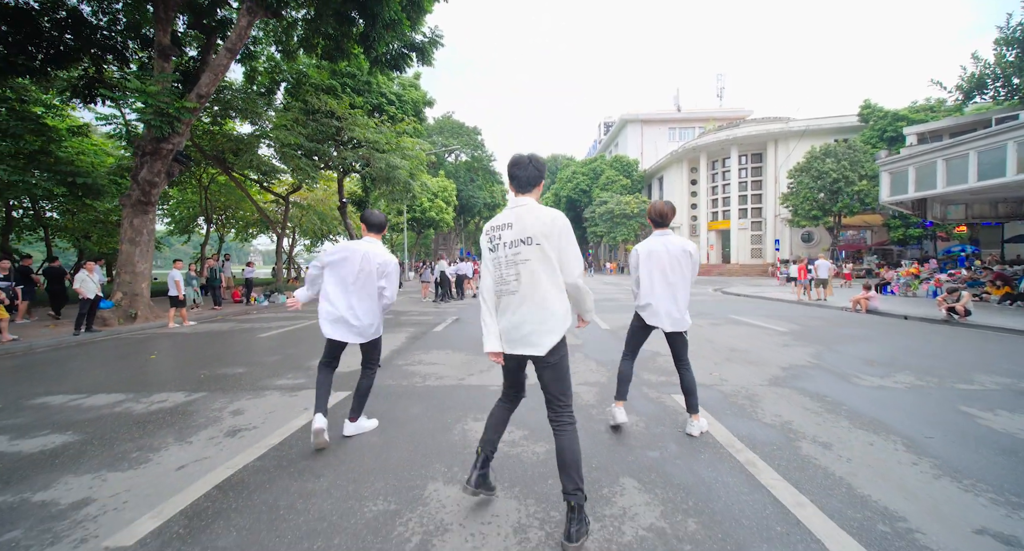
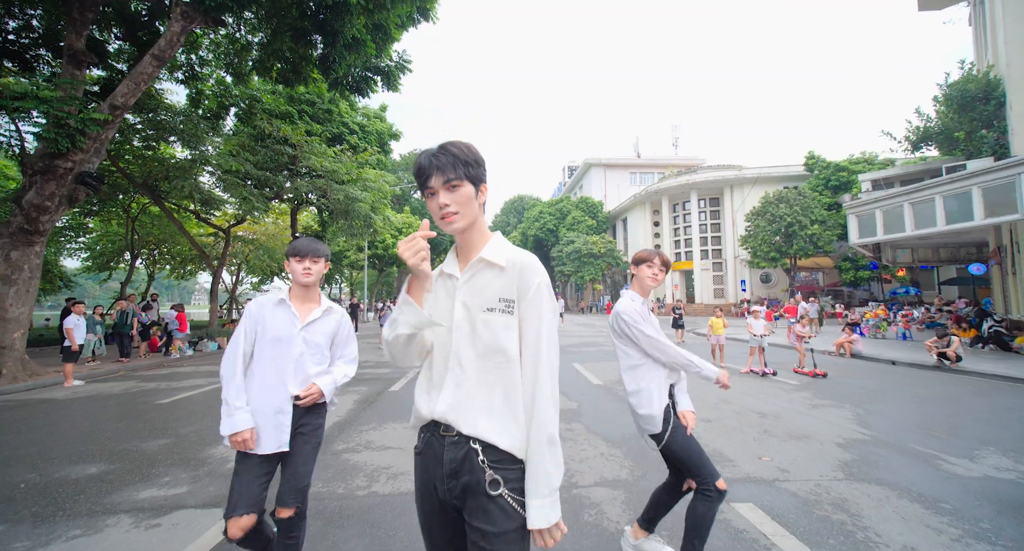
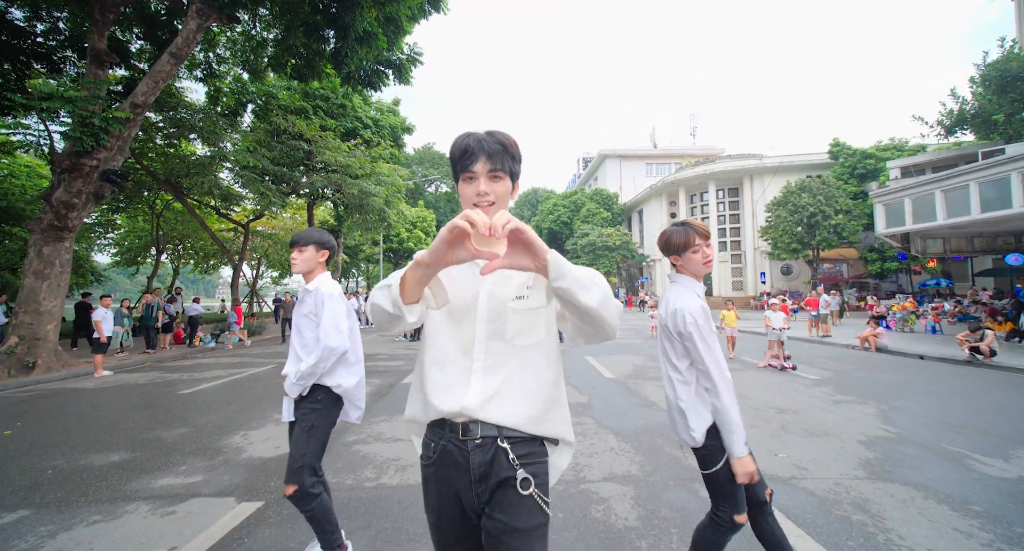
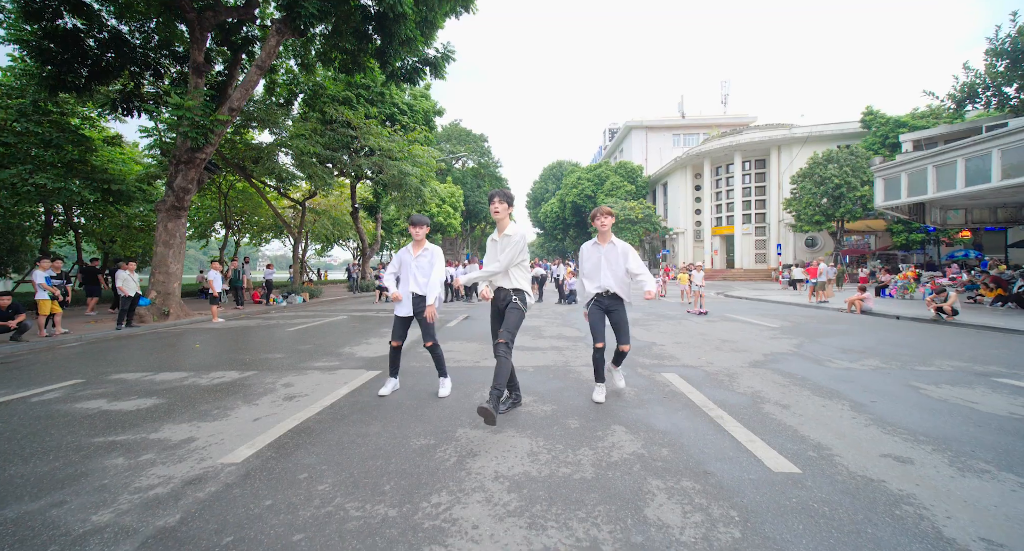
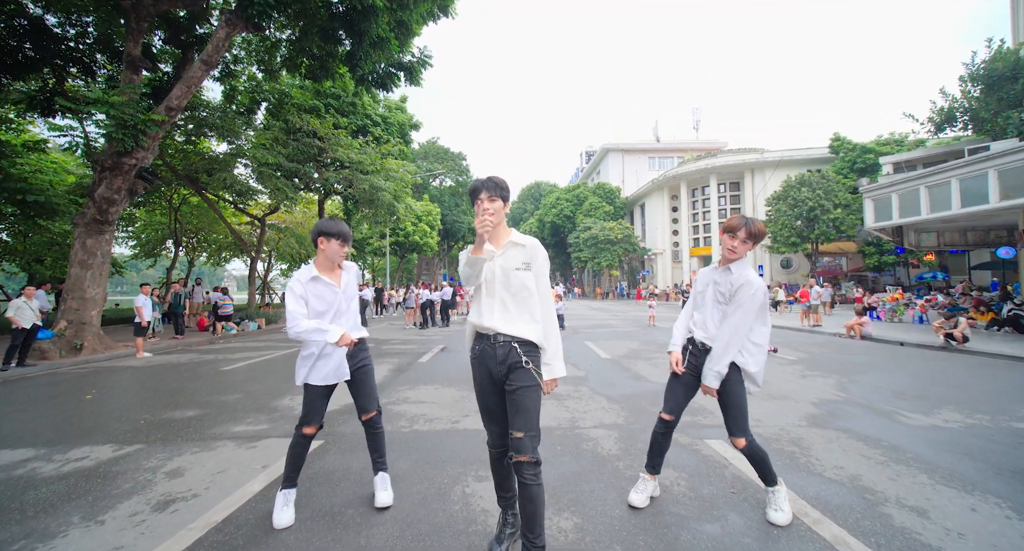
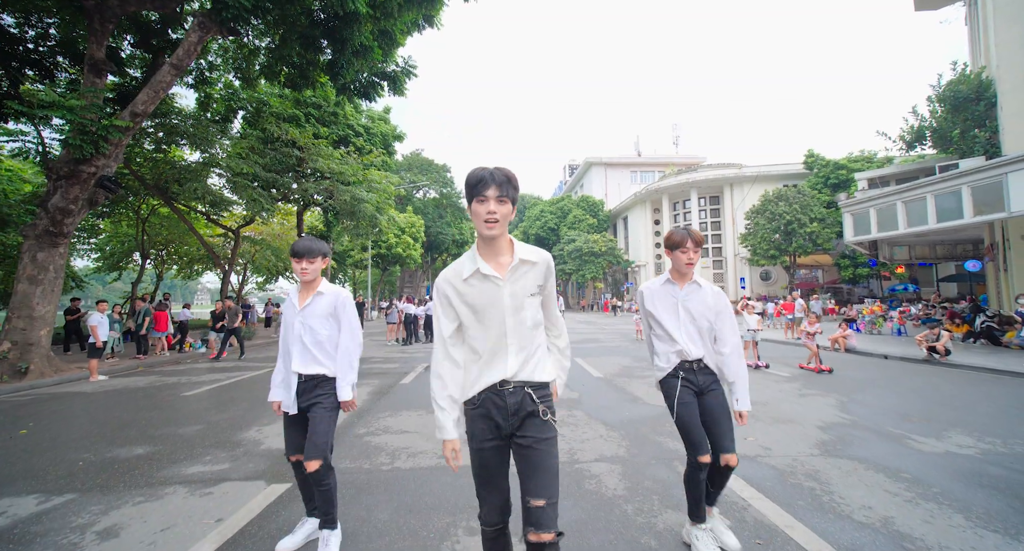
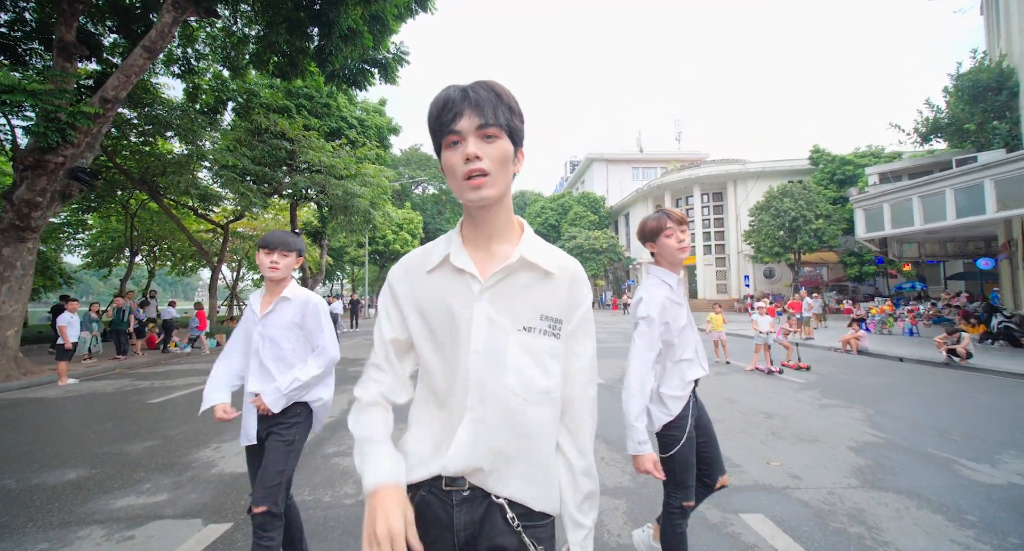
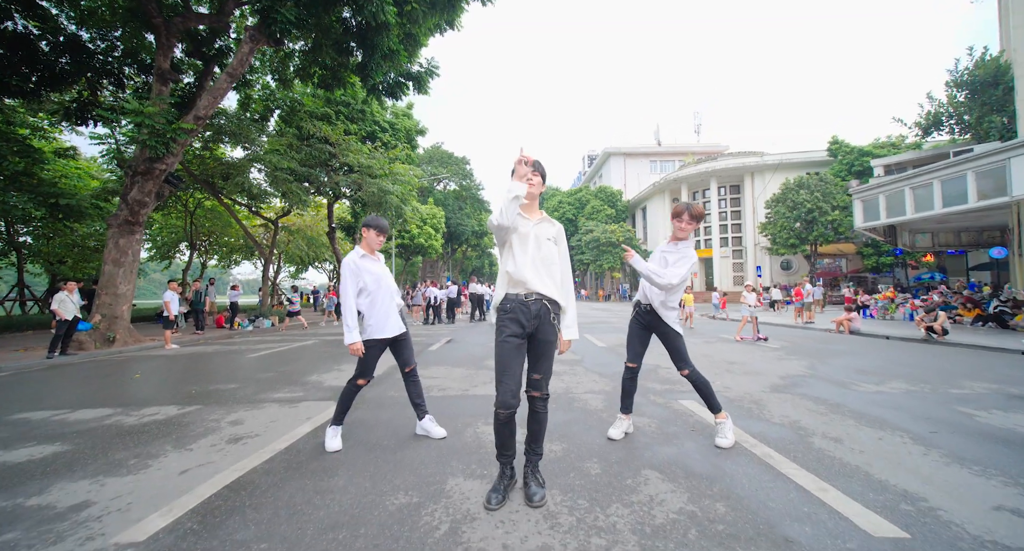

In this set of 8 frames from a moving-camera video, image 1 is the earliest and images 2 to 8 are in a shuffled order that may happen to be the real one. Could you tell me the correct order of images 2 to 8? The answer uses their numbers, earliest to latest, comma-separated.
4, 8, 5, 3, 7, 2, 6
